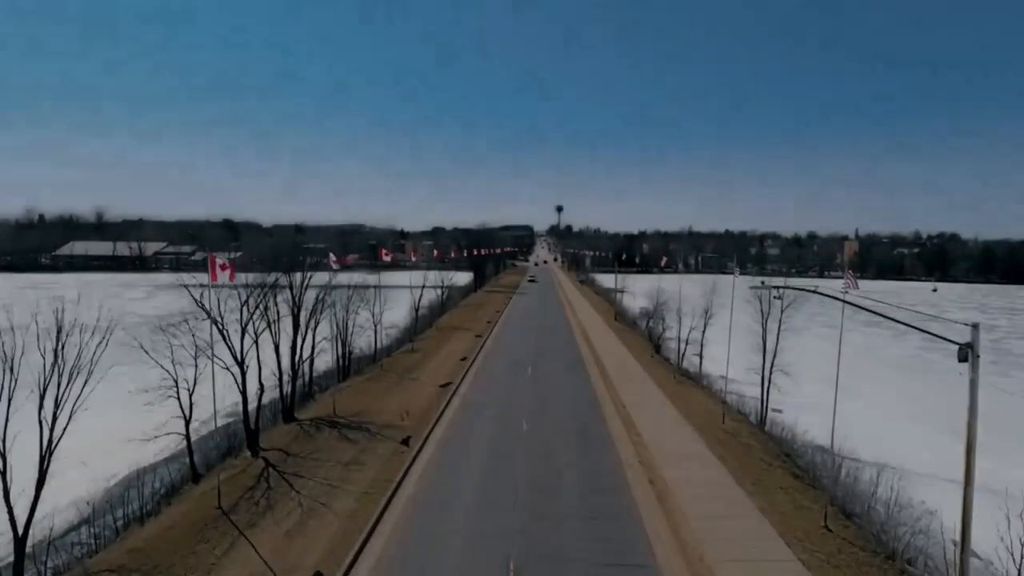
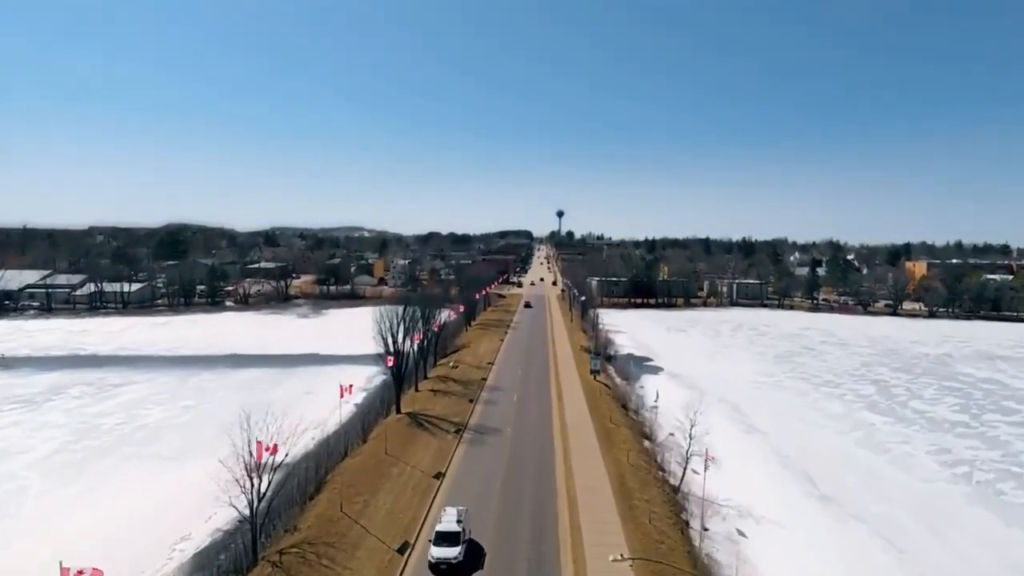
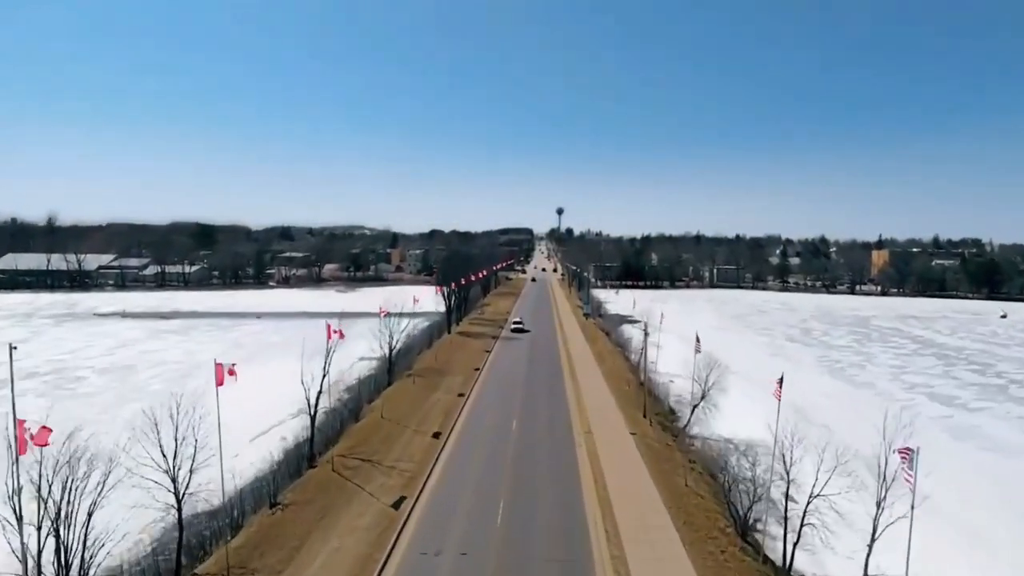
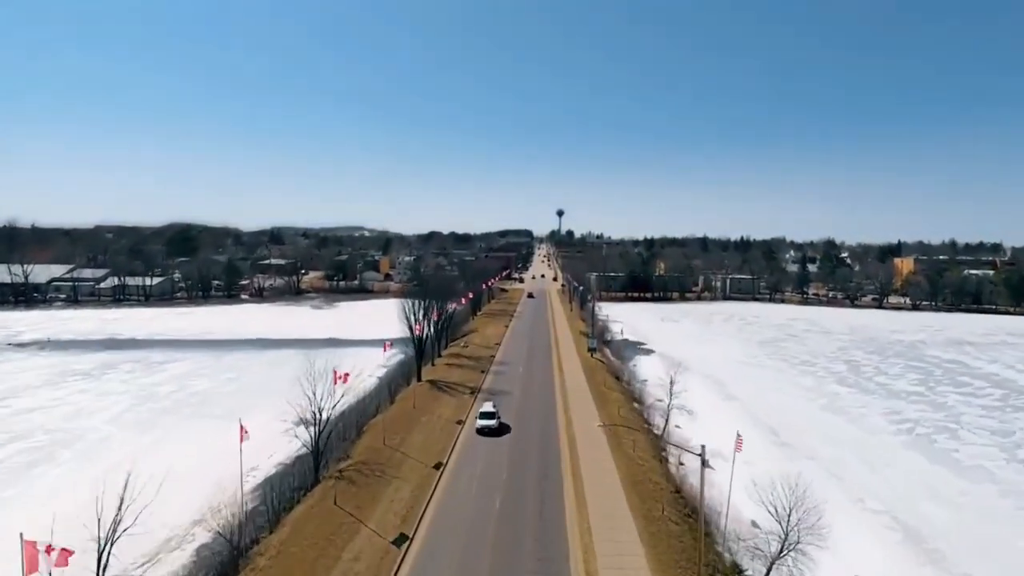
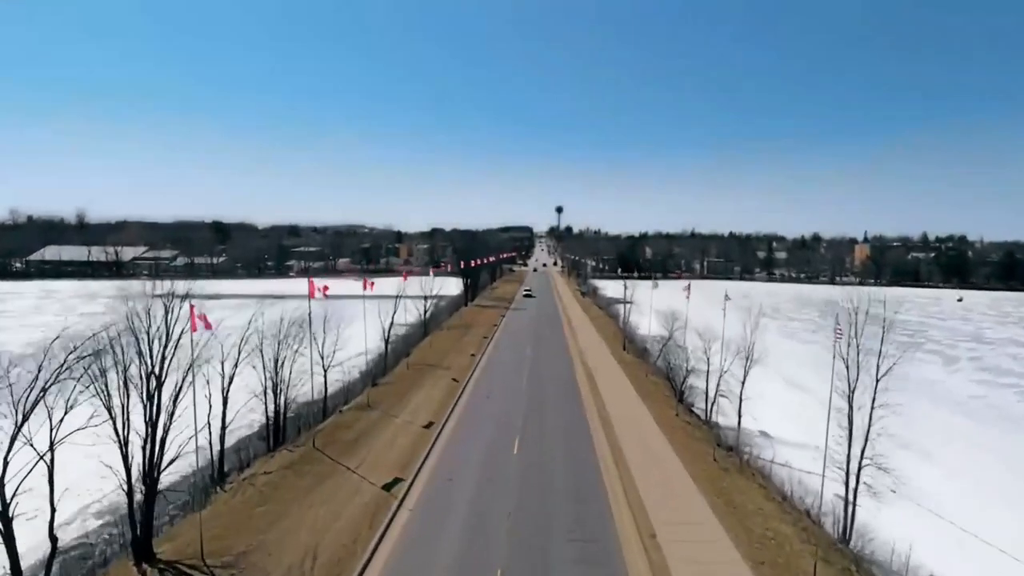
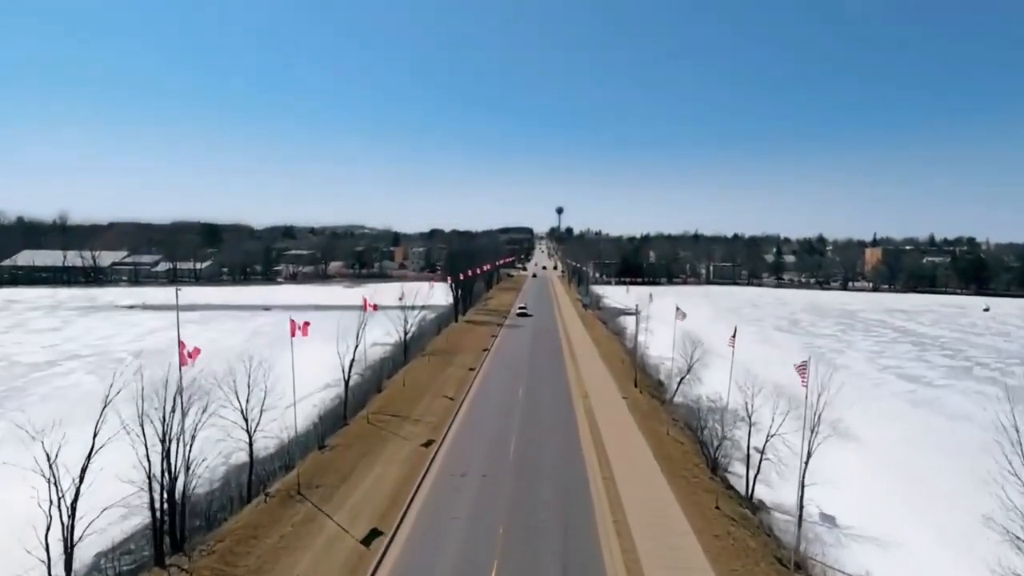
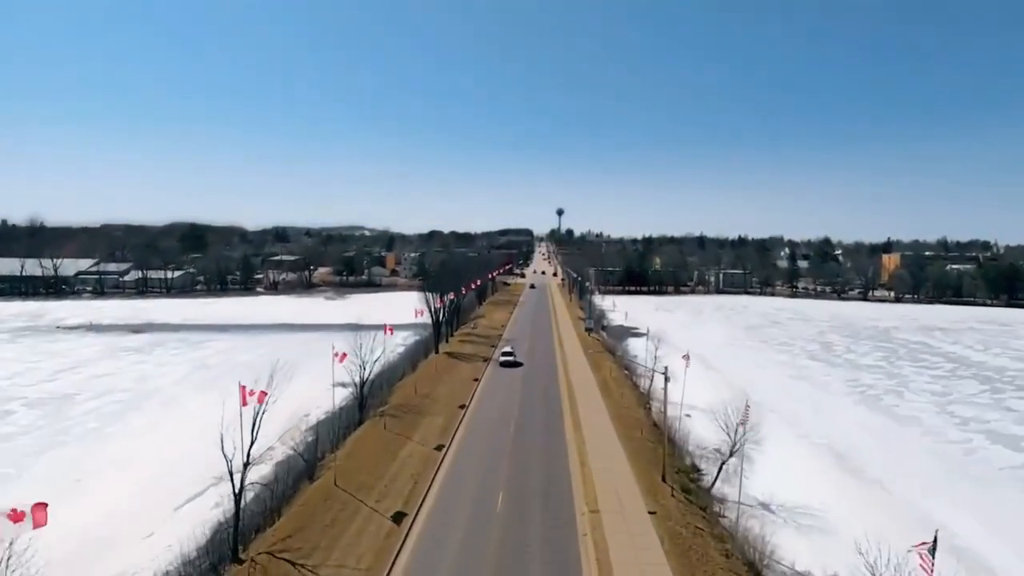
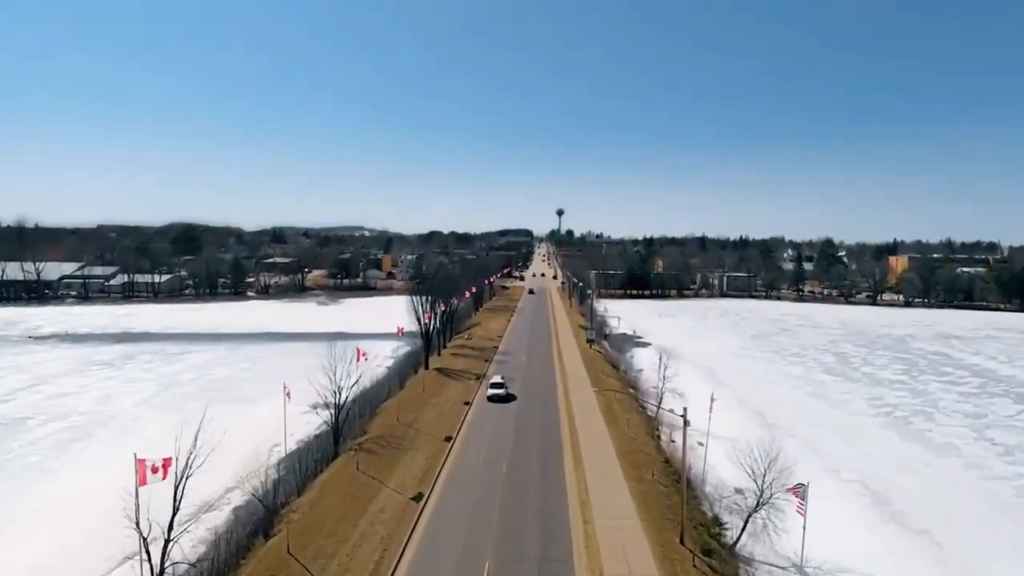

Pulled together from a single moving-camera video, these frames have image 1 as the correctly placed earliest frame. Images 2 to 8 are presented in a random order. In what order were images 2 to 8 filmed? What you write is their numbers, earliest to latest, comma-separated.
5, 6, 3, 7, 8, 4, 2
